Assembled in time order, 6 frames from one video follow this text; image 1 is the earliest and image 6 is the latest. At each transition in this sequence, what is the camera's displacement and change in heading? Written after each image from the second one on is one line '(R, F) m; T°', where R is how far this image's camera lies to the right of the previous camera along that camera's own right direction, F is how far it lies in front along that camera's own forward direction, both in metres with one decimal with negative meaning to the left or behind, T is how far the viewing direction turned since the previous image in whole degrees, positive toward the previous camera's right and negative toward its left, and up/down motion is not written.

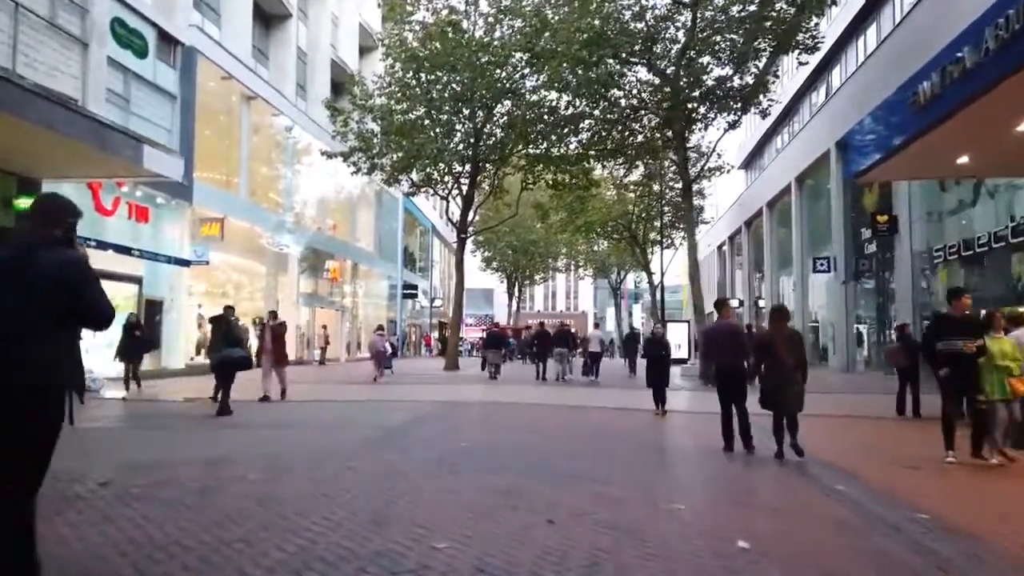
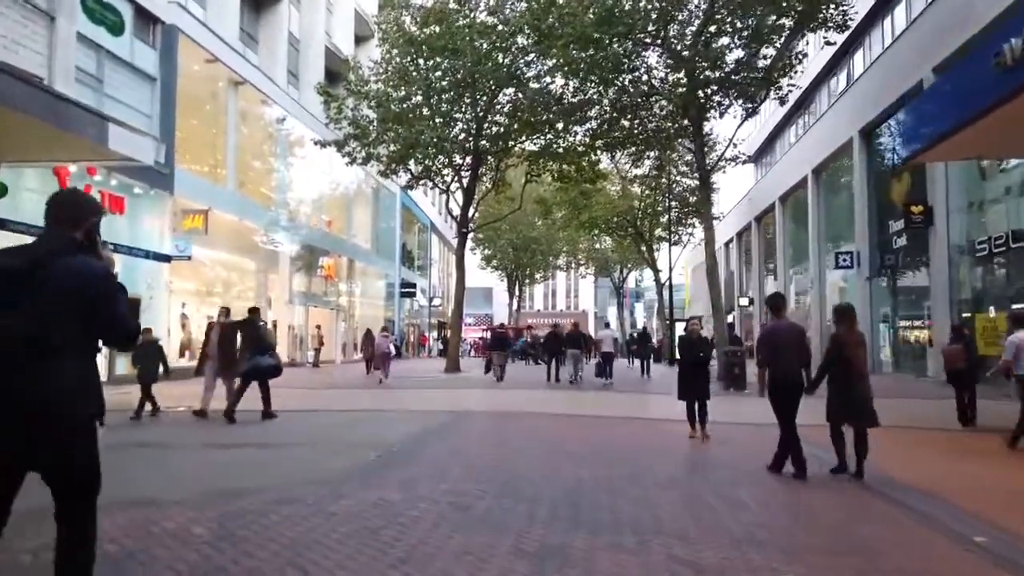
(-0.3, +1.7) m; 0°
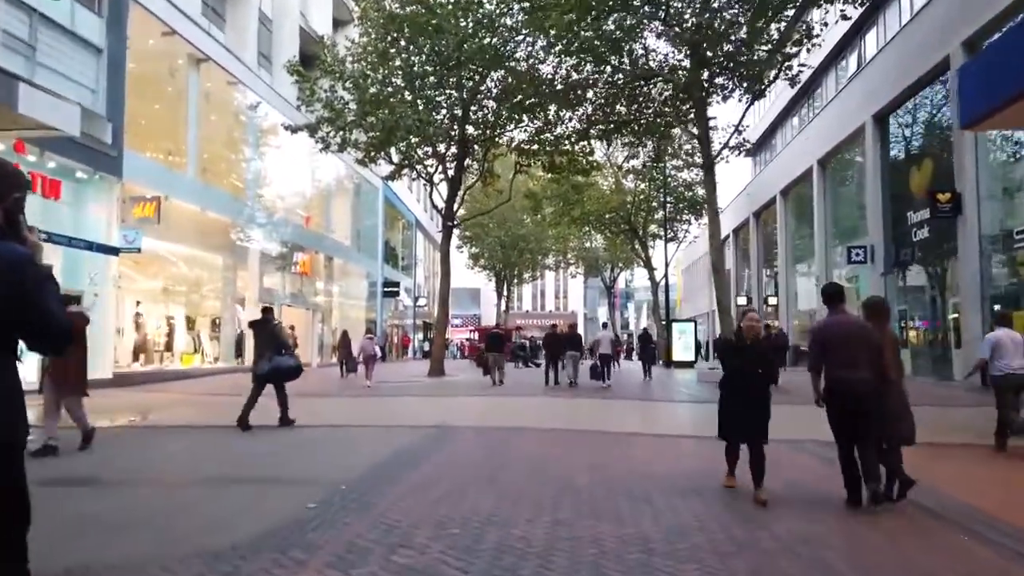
(0.0, +2.2) m; +1°
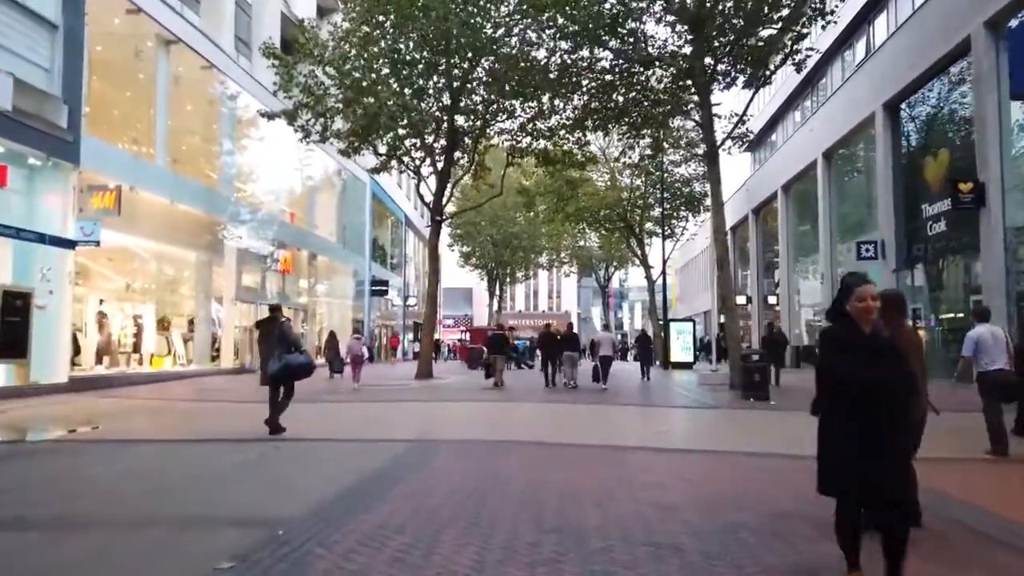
(0.0, +1.5) m; +1°
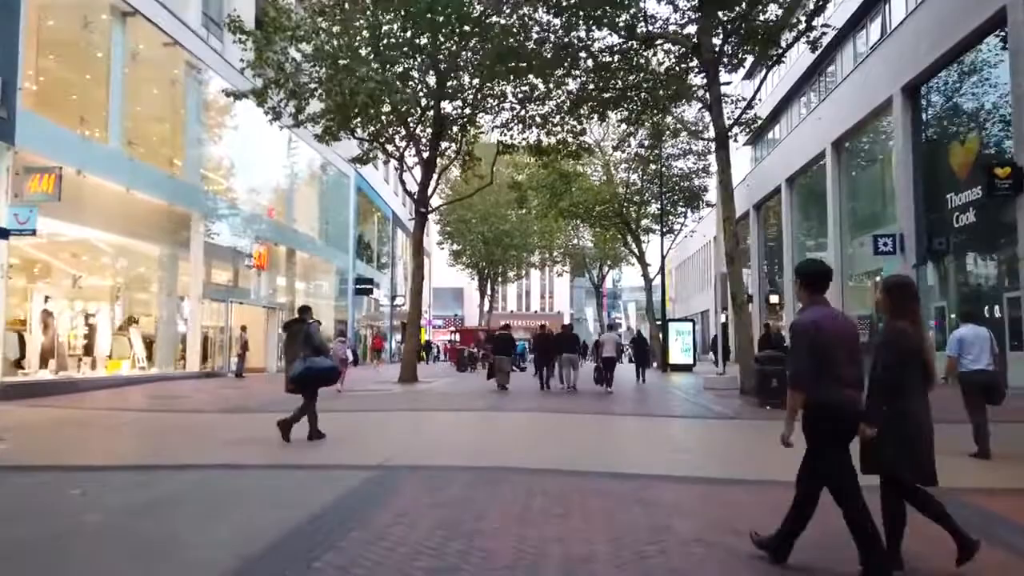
(0.0, +1.9) m; +1°
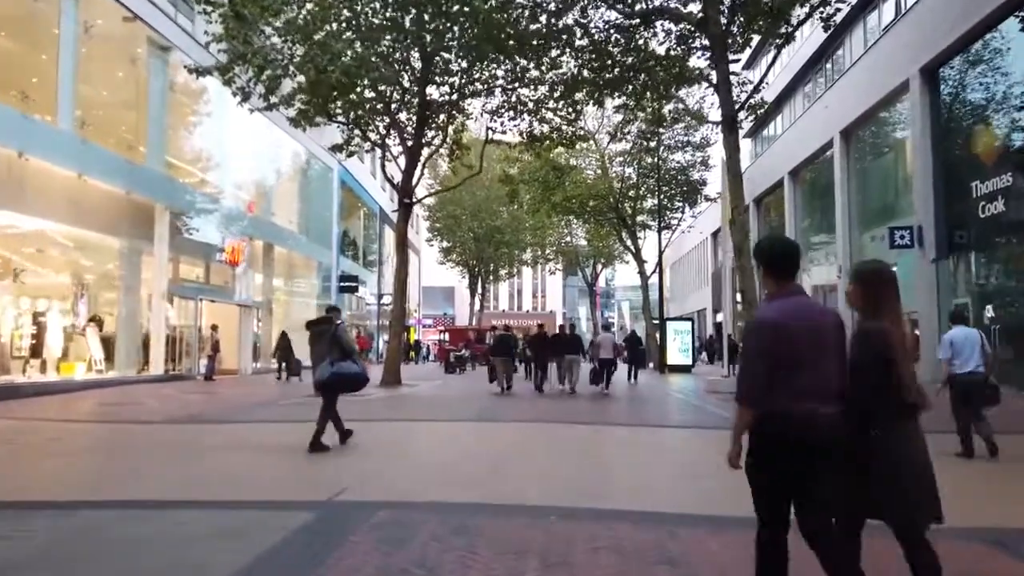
(+0.1, +1.7) m; +1°
